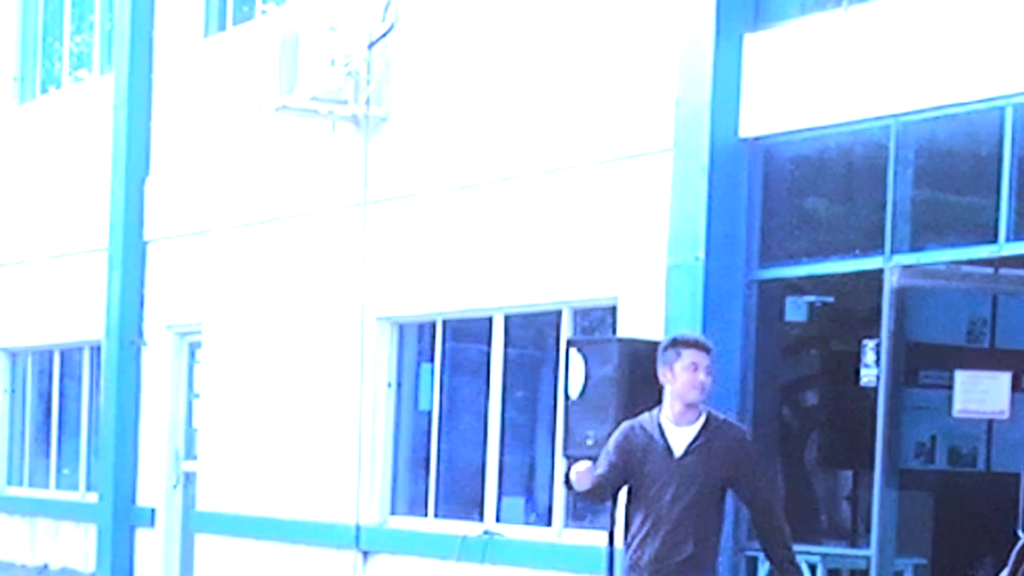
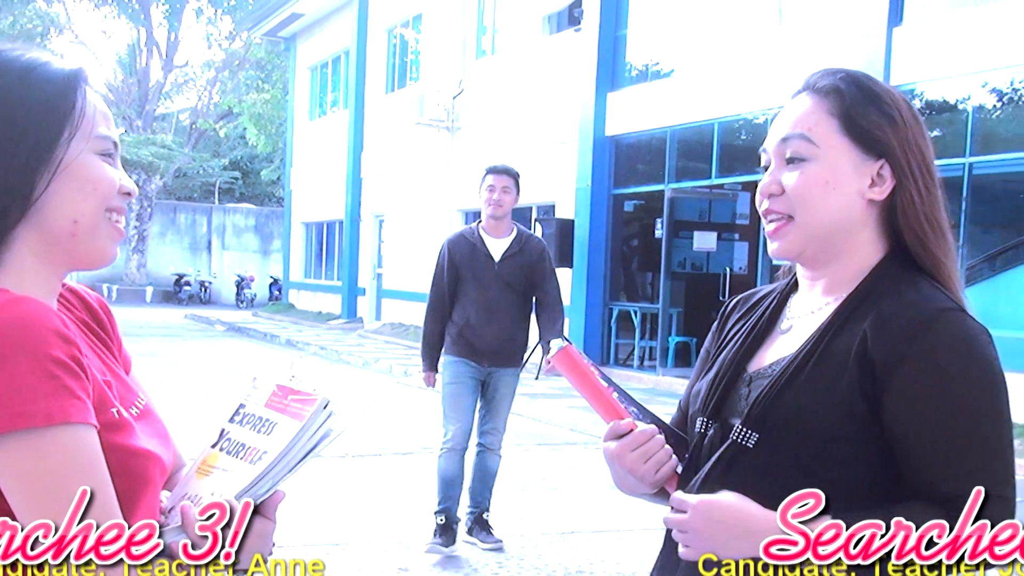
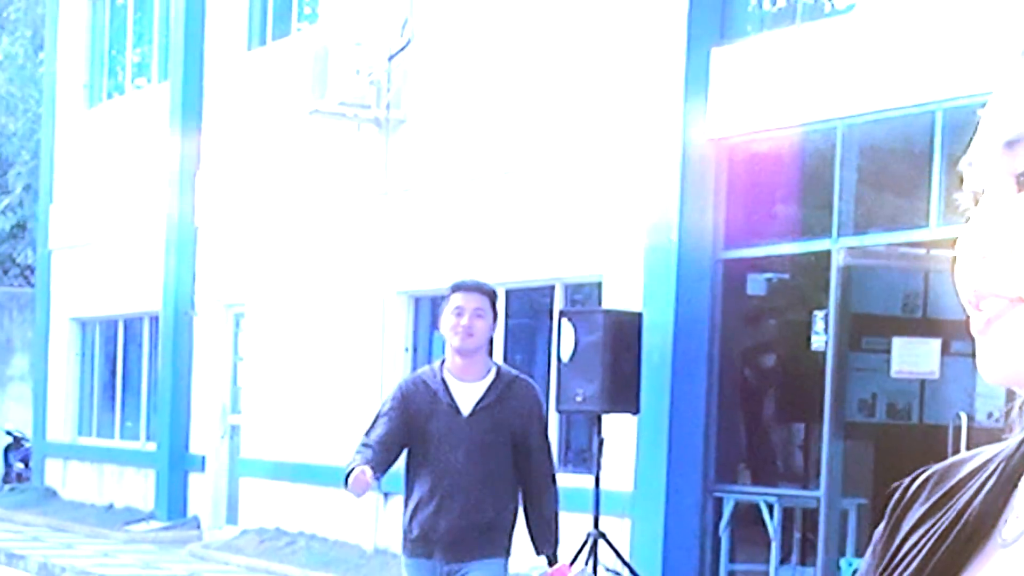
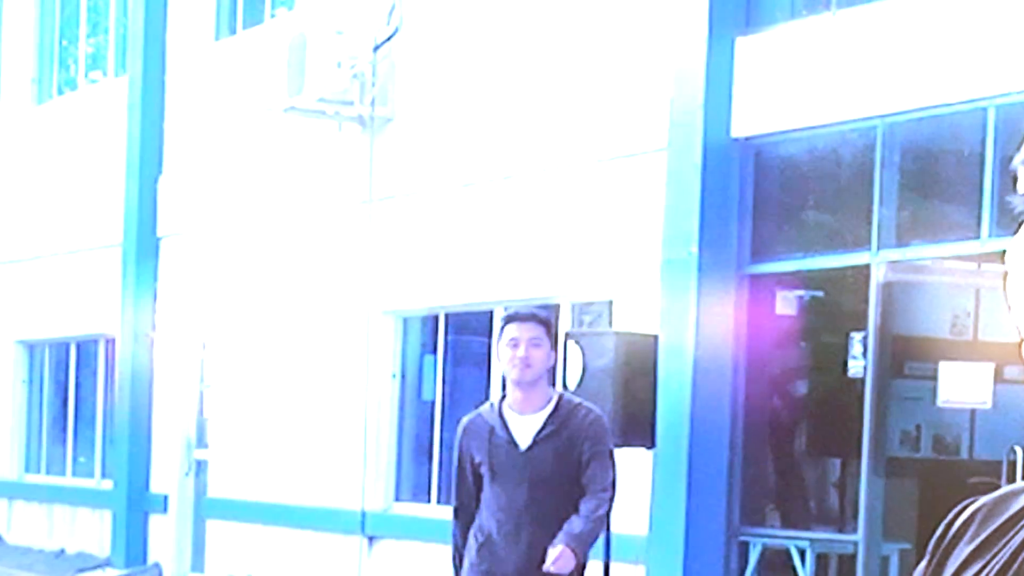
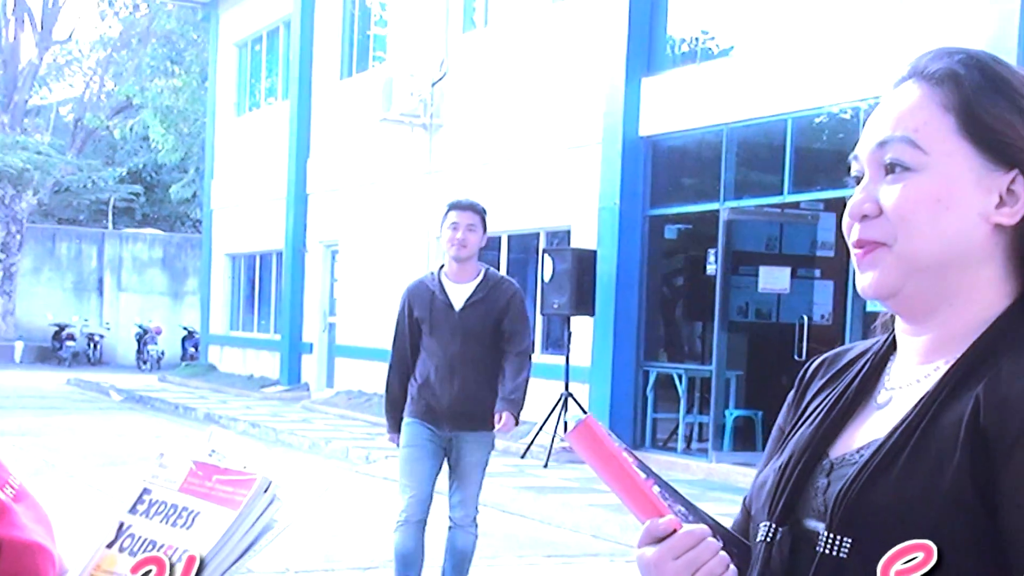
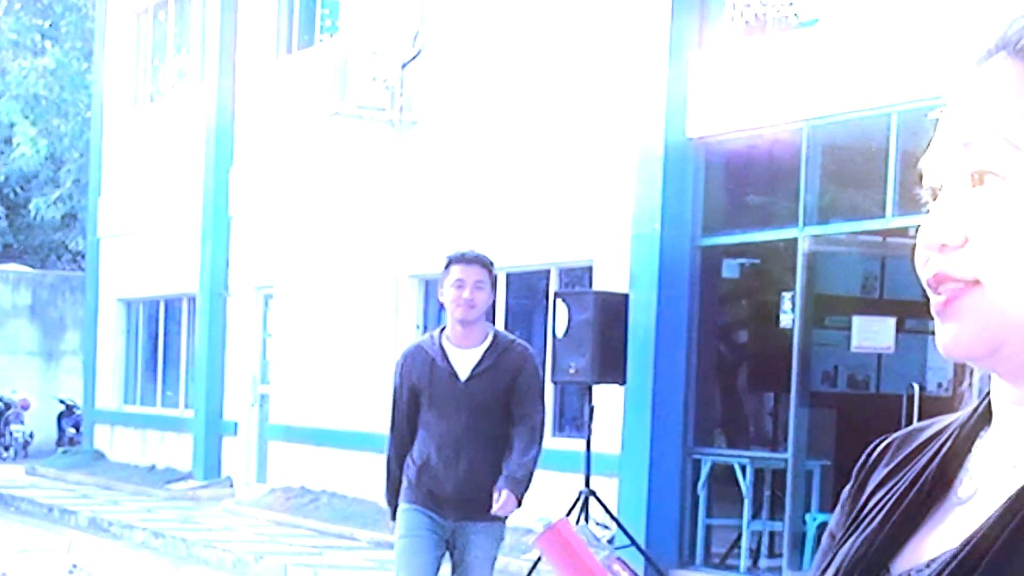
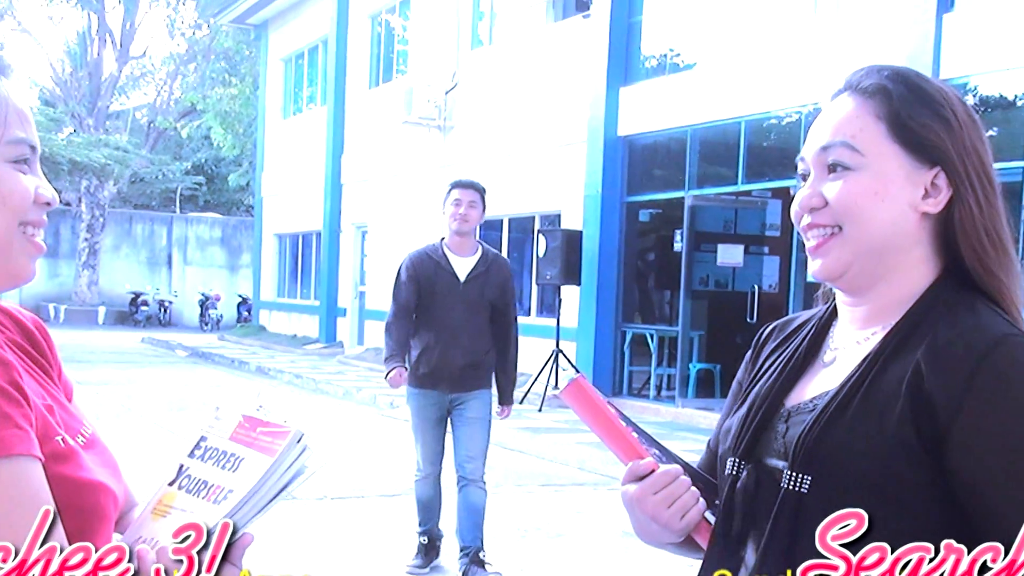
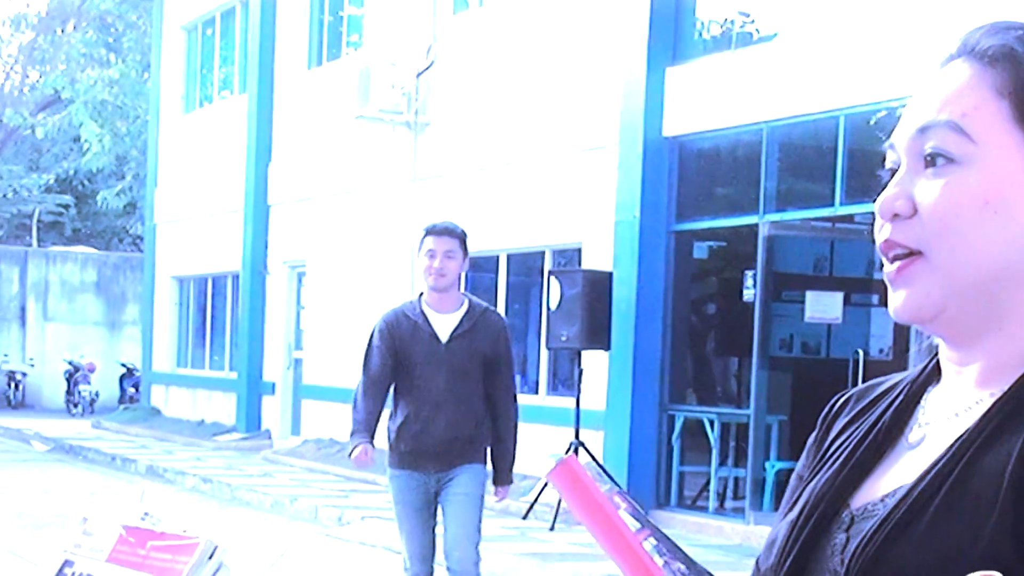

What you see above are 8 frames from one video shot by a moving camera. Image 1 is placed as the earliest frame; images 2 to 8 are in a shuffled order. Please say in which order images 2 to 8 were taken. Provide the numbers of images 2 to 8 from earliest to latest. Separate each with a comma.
4, 3, 6, 8, 5, 7, 2
